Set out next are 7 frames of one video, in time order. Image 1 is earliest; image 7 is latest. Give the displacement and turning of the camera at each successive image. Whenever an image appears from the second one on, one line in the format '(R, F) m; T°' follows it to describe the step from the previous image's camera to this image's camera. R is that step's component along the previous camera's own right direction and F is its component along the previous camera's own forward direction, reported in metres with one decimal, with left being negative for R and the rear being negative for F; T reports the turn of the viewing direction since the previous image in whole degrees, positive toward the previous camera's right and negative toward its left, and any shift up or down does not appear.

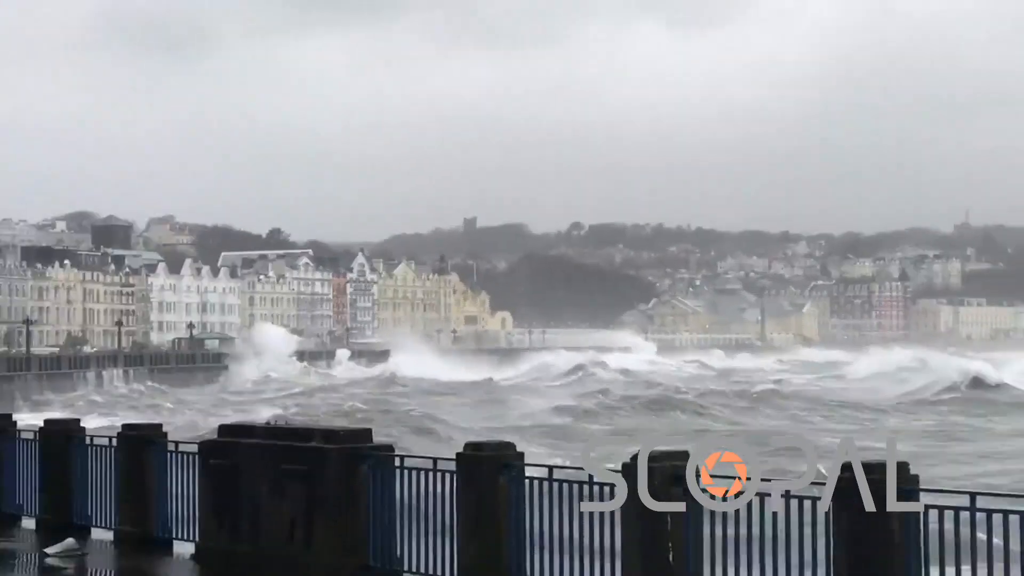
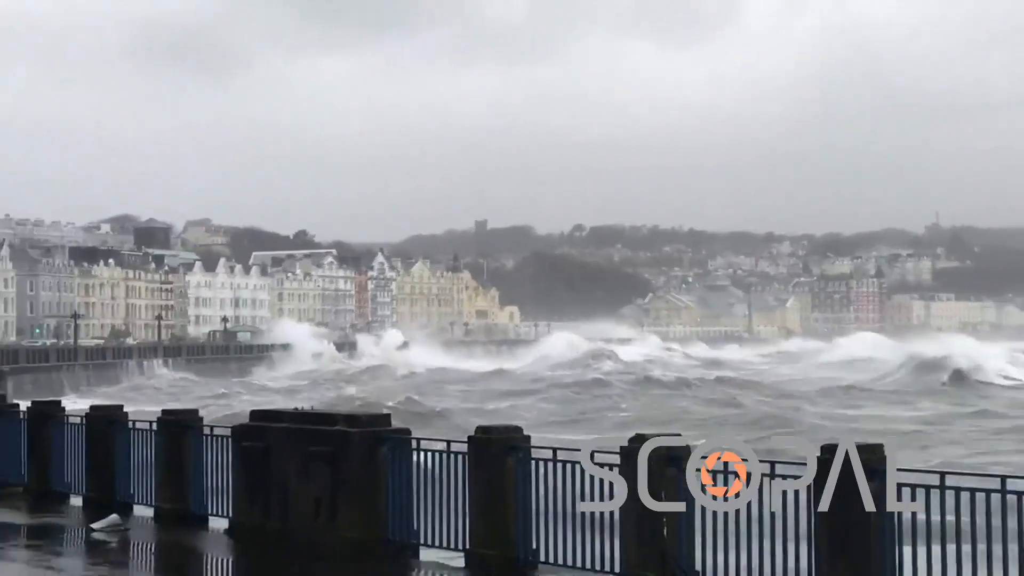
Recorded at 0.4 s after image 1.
(+0.2, -0.9) m; -1°
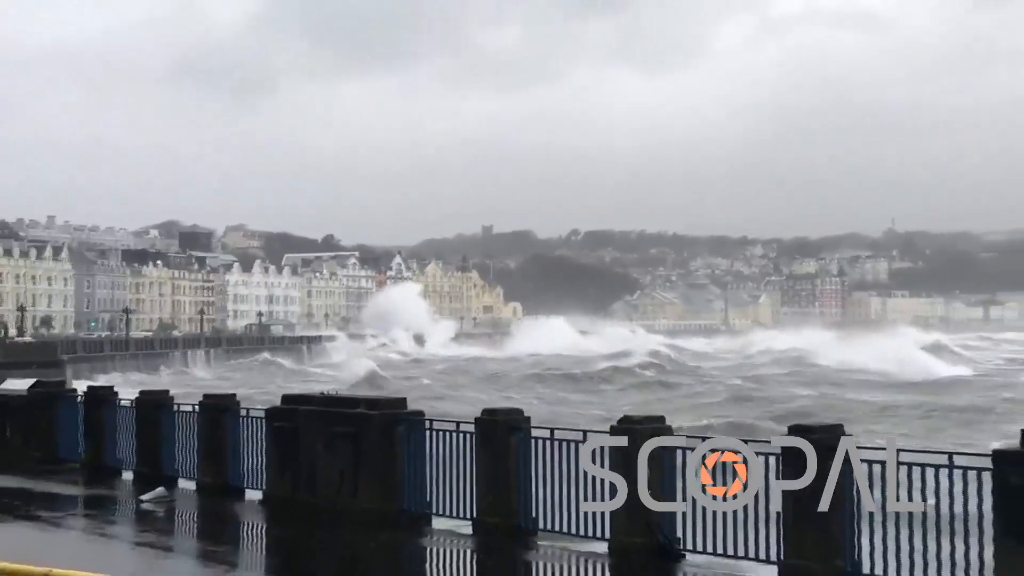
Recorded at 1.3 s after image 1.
(+0.2, -1.5) m; -1°
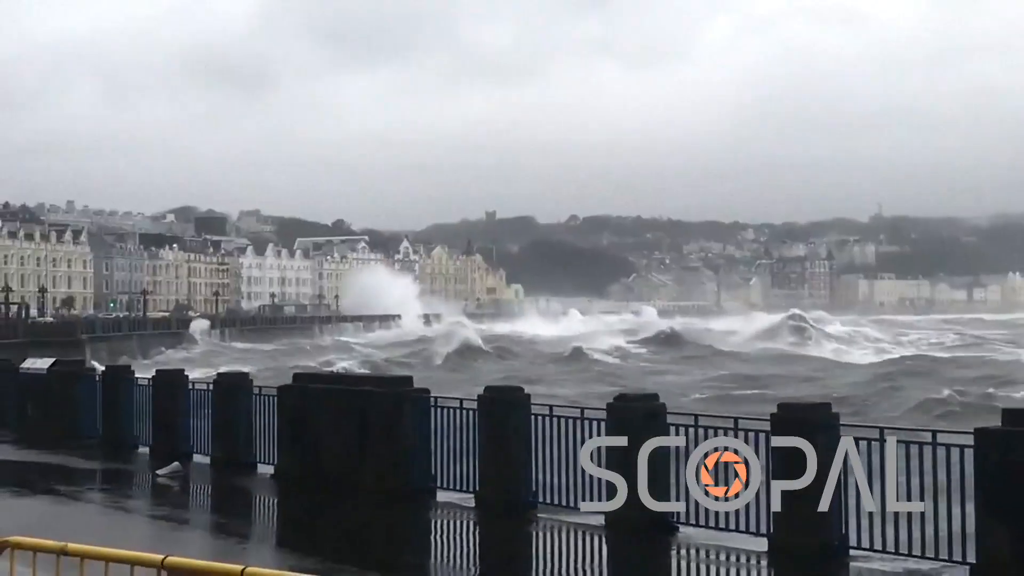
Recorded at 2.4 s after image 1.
(0.0, -0.6) m; 0°
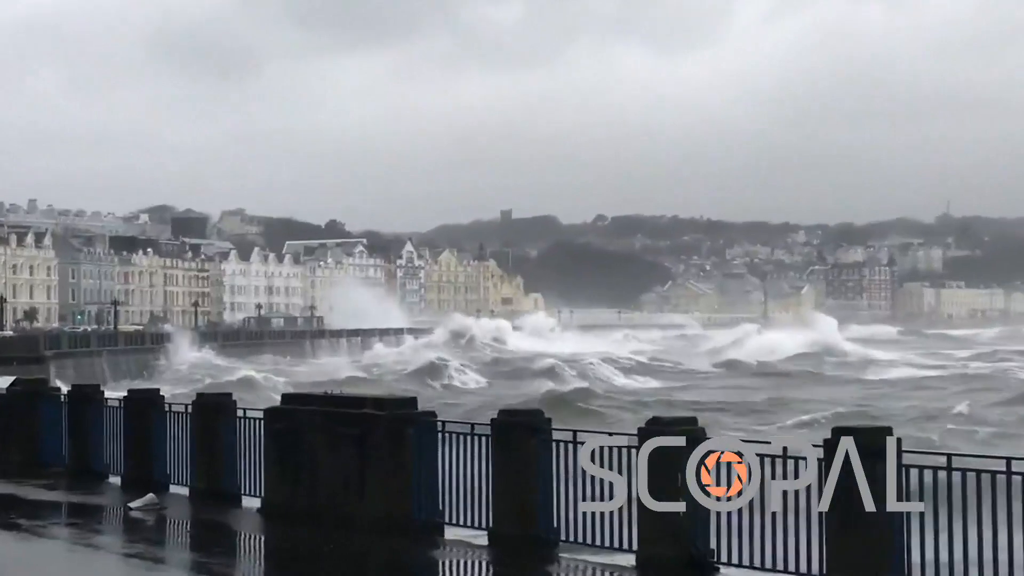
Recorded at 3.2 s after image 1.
(0.0, +1.6) m; 0°
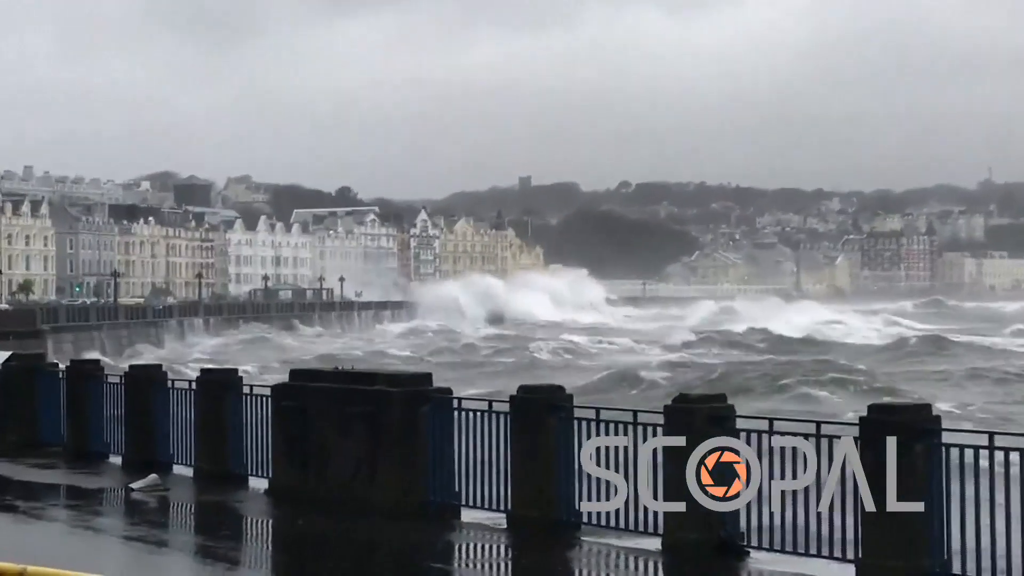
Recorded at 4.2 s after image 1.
(0.0, +0.6) m; 0°
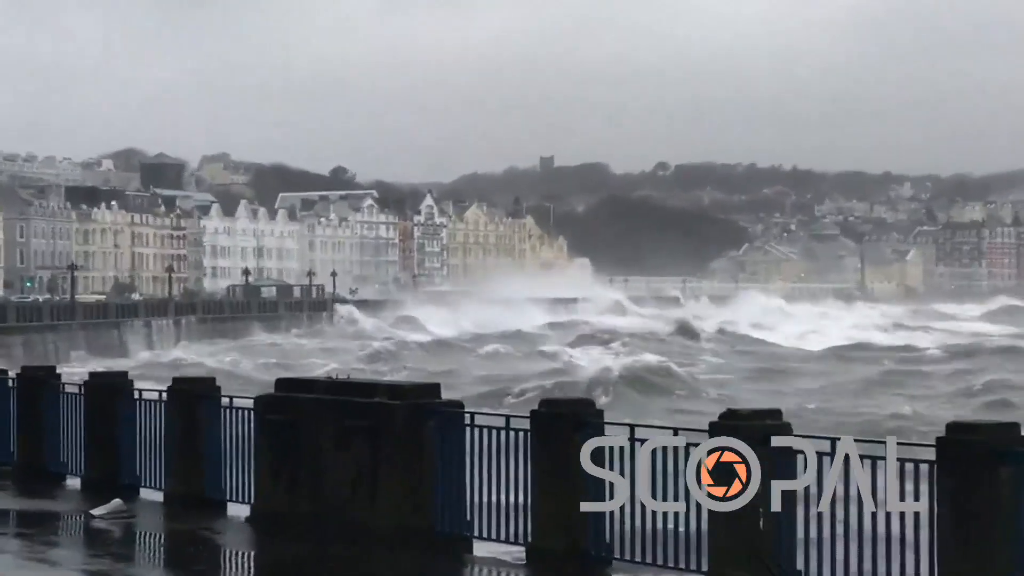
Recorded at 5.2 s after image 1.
(-0.2, +1.6) m; +1°
